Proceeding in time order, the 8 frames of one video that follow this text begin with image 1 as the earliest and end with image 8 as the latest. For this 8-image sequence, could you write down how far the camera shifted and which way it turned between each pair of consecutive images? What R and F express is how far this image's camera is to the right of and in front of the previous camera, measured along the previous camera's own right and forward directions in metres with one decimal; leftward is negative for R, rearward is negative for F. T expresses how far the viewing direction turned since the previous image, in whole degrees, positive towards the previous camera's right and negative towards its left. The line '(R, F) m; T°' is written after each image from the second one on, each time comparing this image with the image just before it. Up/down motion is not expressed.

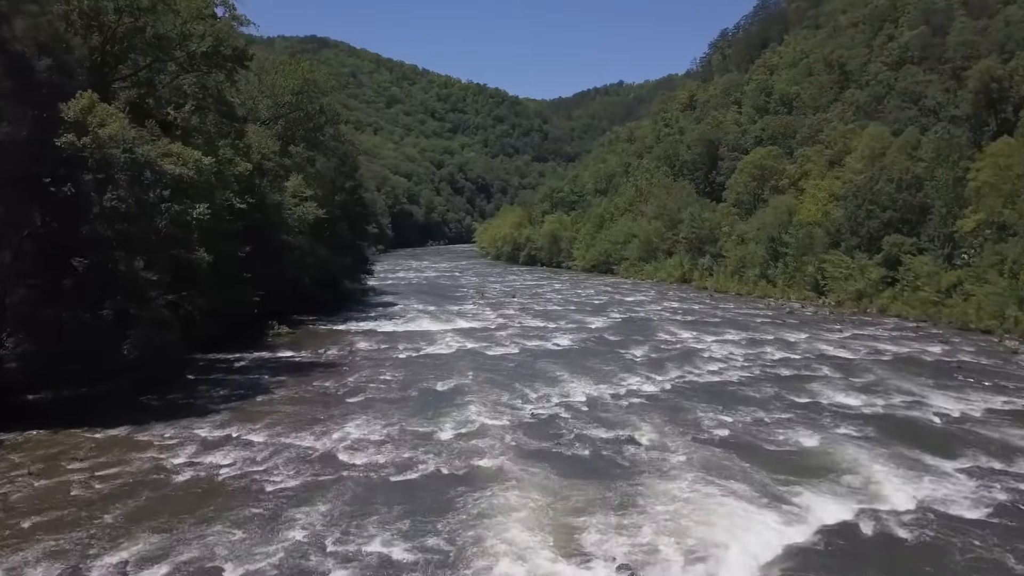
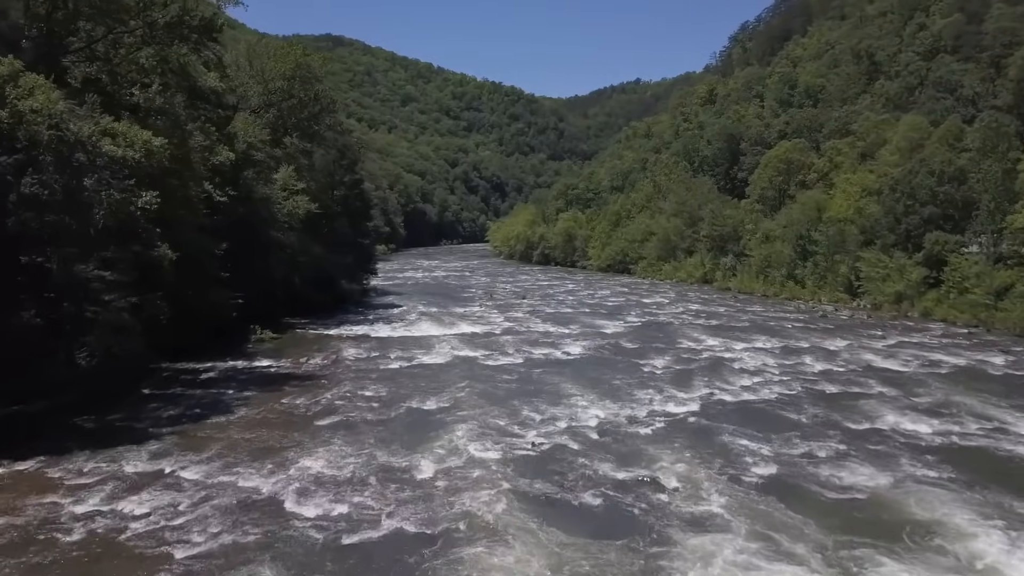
(+0.3, +3.1) m; -1°
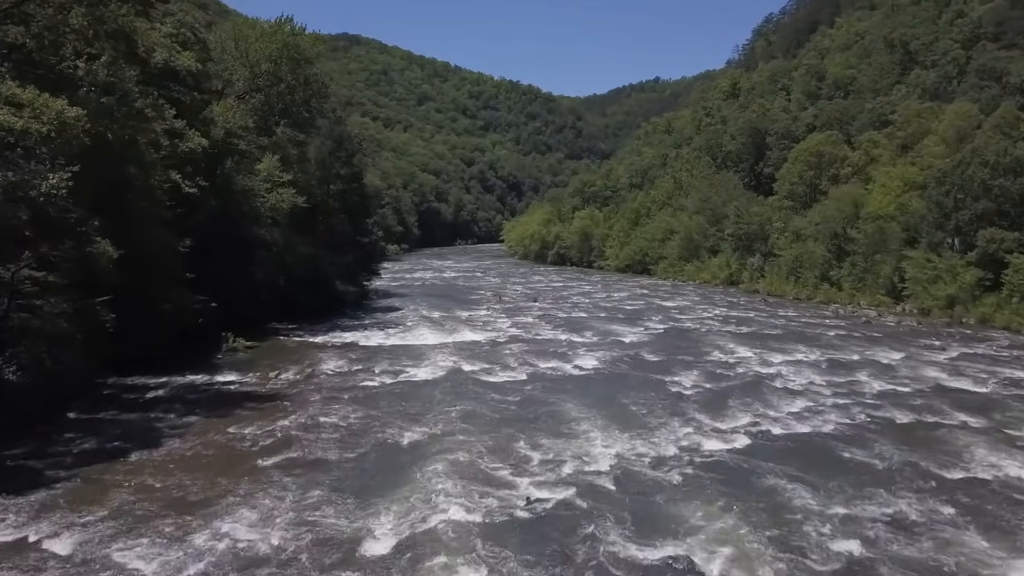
(+0.4, +3.5) m; -1°
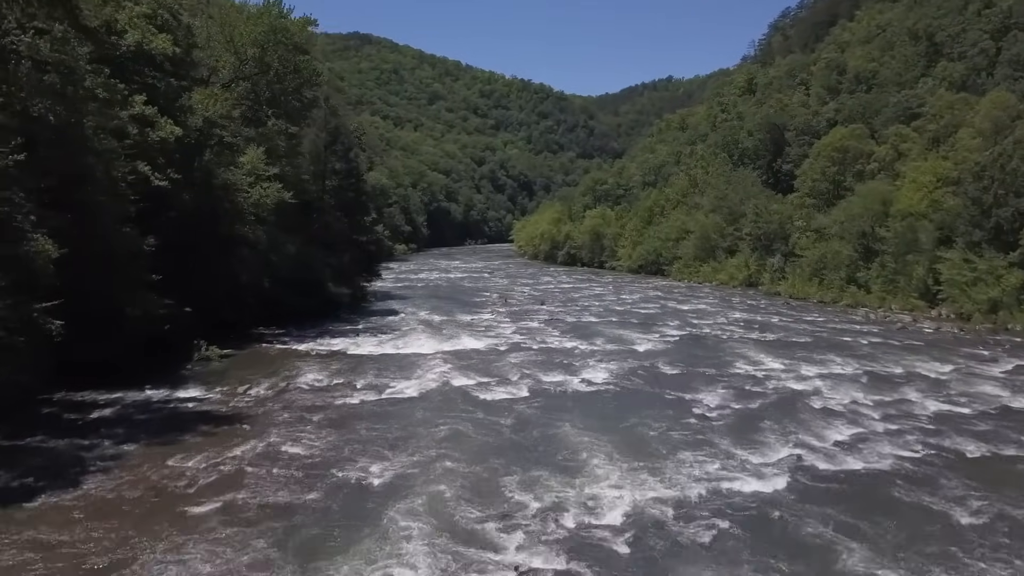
(+0.3, +2.5) m; -1°
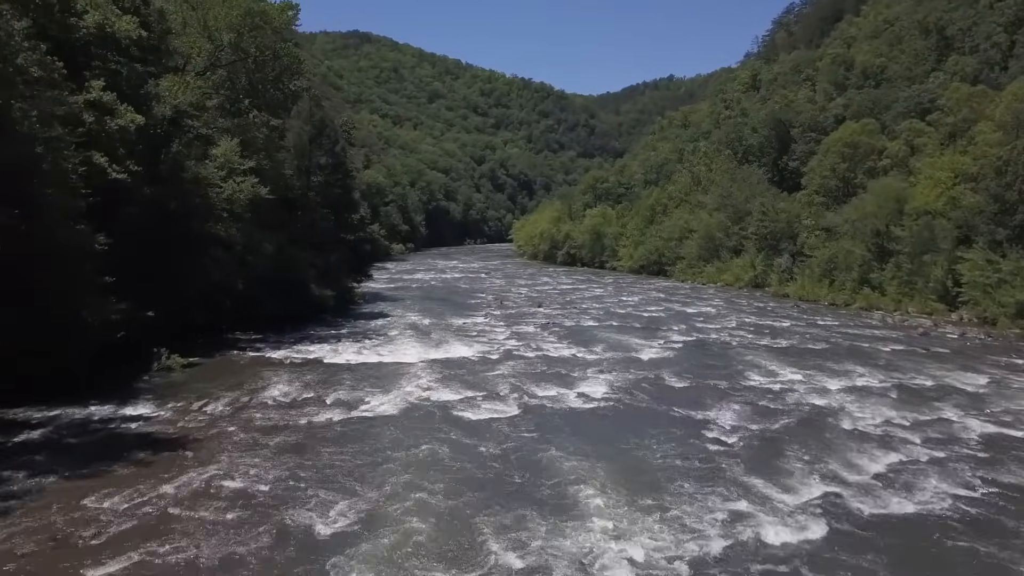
(+0.3, +2.1) m; 0°
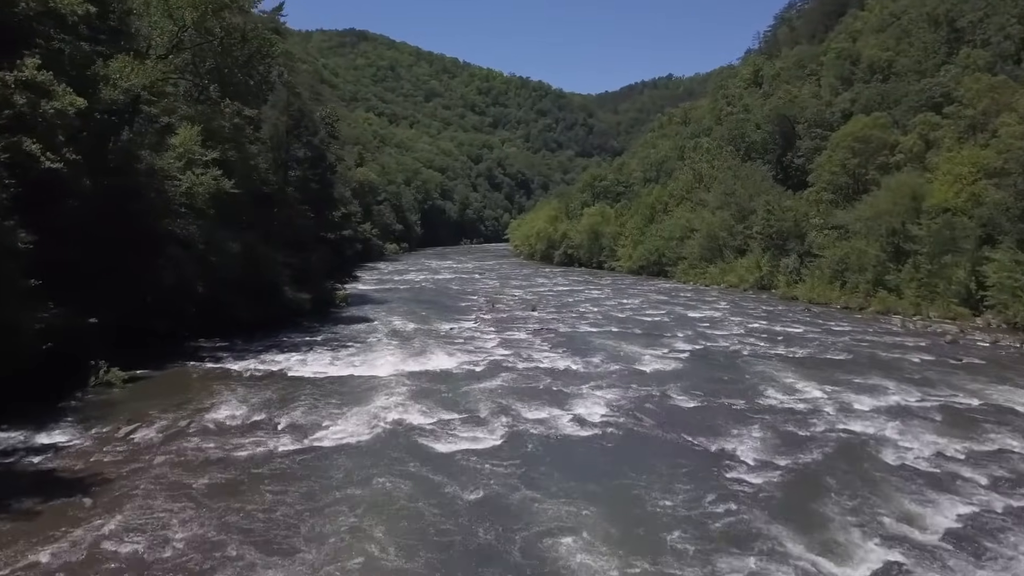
(+0.3, +2.5) m; 0°
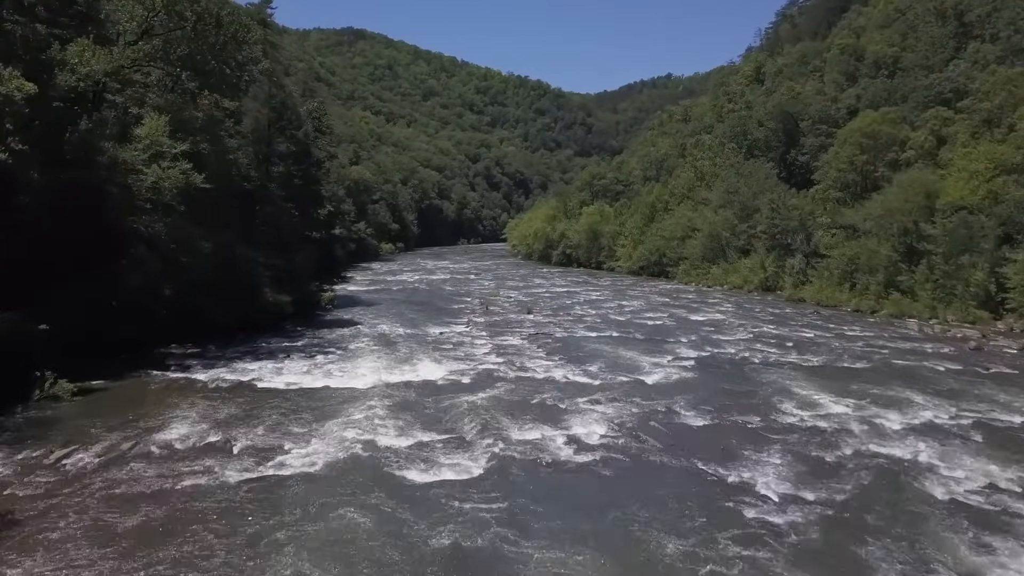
(+0.2, +1.8) m; 0°
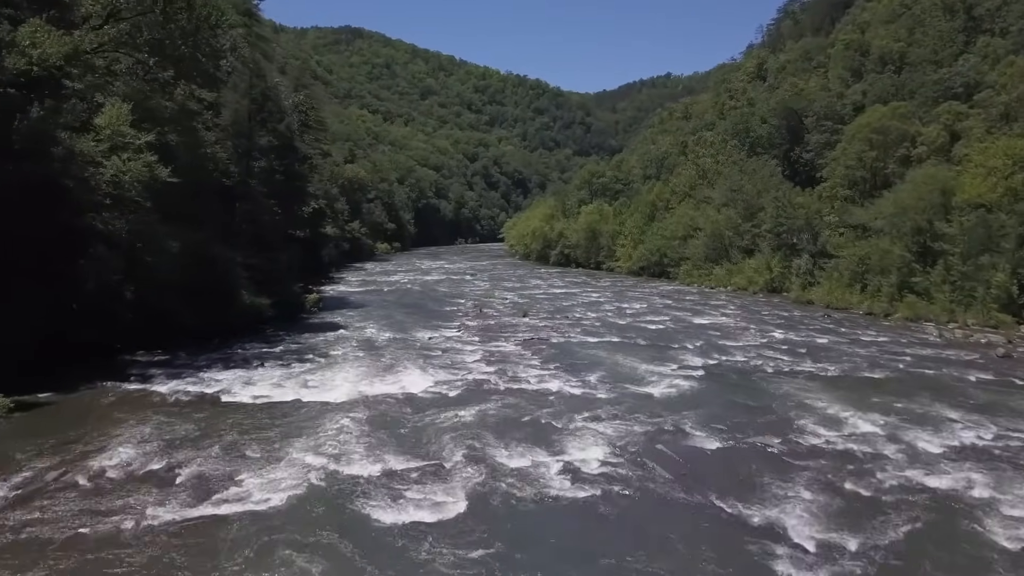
(+0.2, +1.8) m; 0°
